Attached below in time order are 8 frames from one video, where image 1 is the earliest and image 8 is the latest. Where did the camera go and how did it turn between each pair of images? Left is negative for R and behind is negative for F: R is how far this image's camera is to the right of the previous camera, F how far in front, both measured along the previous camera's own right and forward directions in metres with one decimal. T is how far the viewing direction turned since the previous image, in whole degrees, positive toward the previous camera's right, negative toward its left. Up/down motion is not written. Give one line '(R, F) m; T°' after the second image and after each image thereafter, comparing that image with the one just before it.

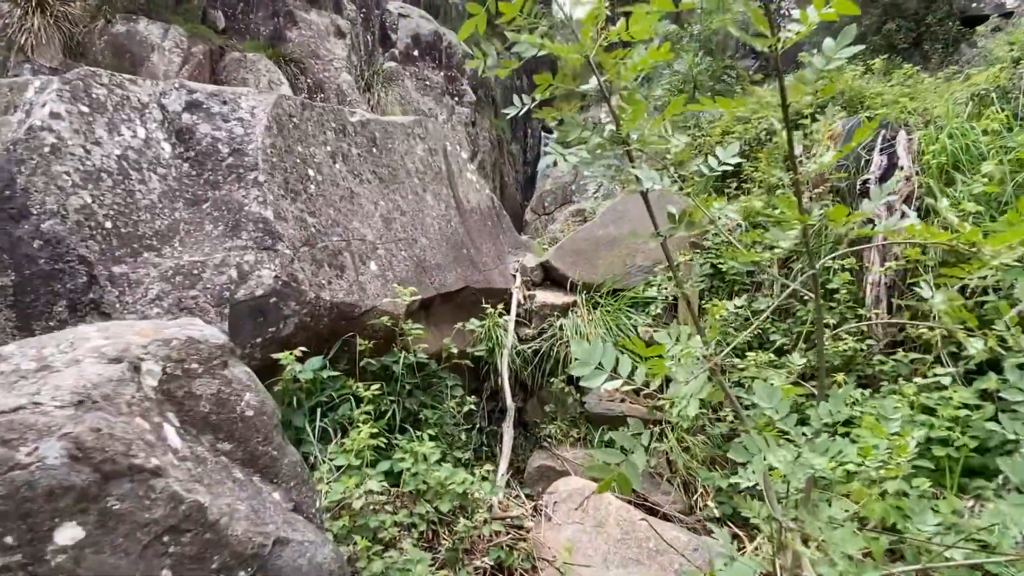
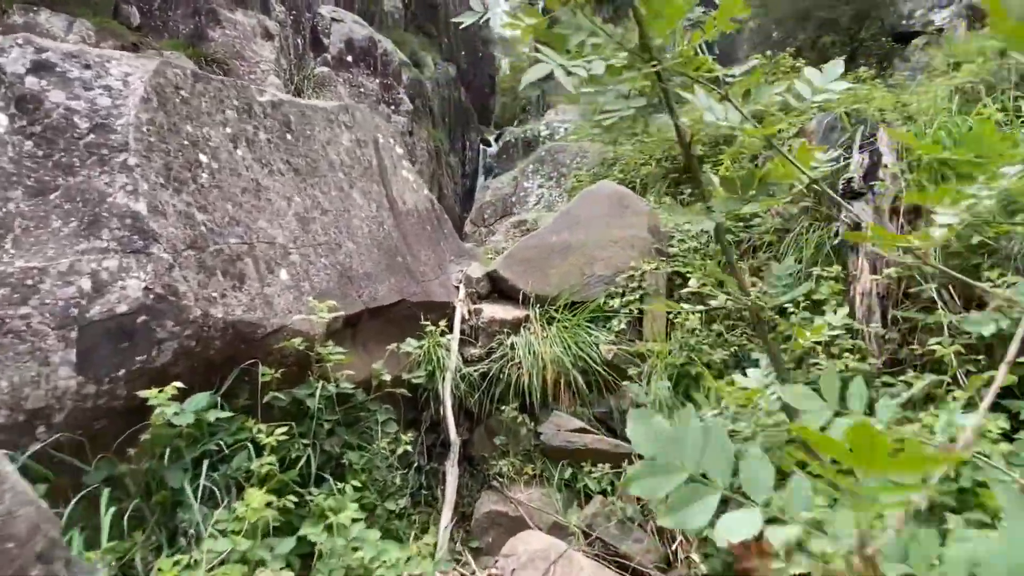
(0.0, +0.5) m; +6°
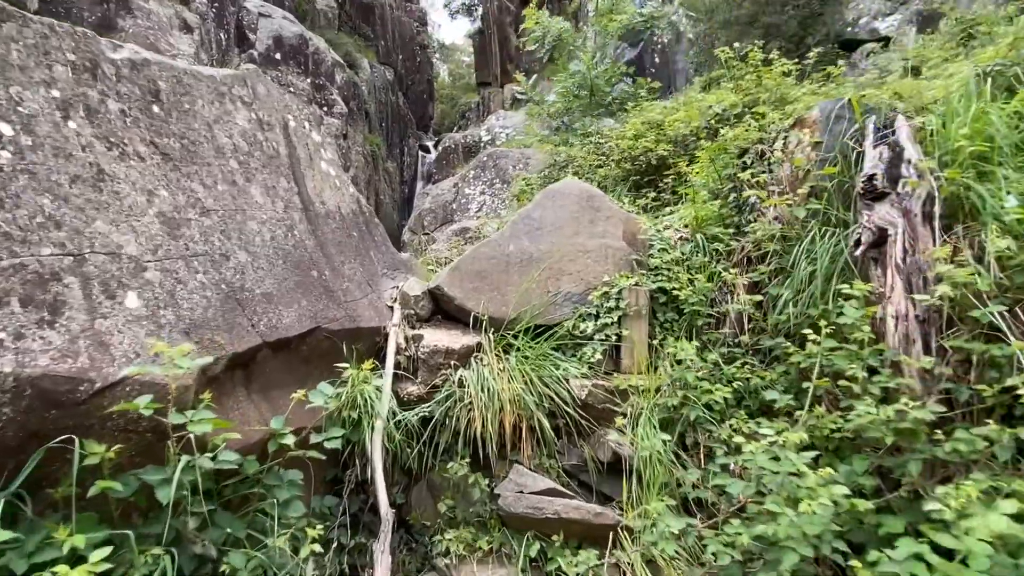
(0.0, +0.6) m; +5°
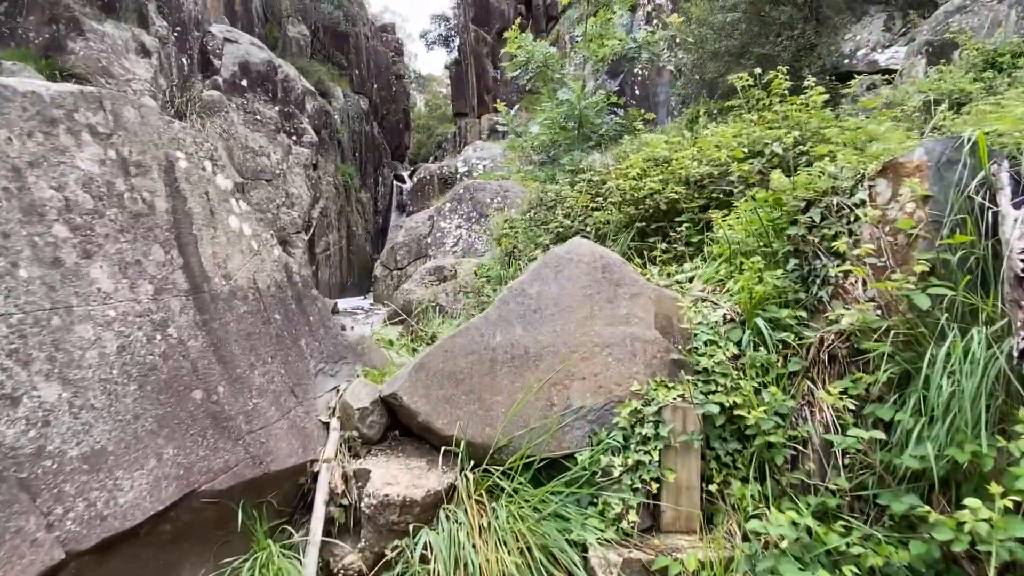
(0.0, +0.8) m; +2°
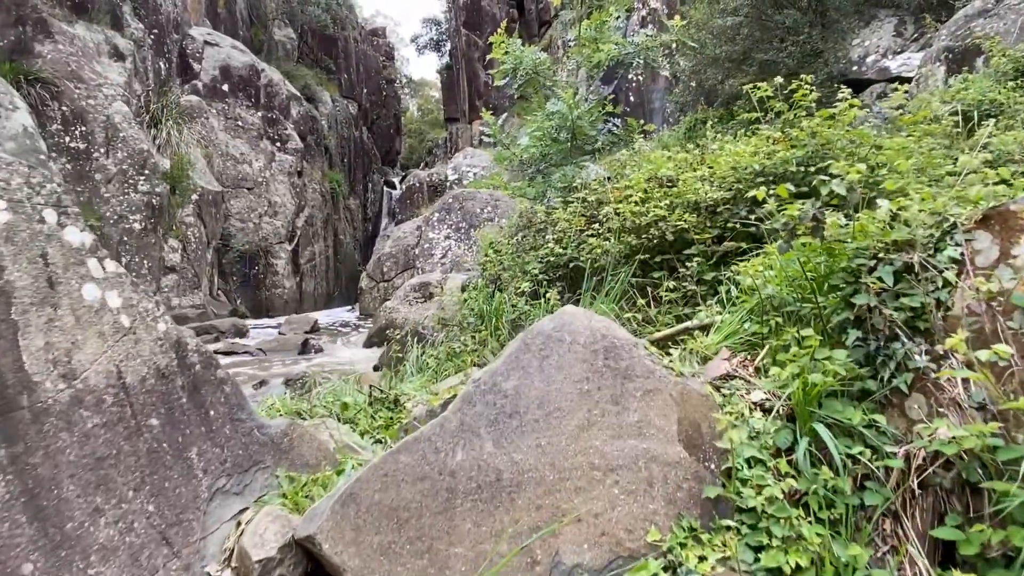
(+0.1, +0.5) m; +1°
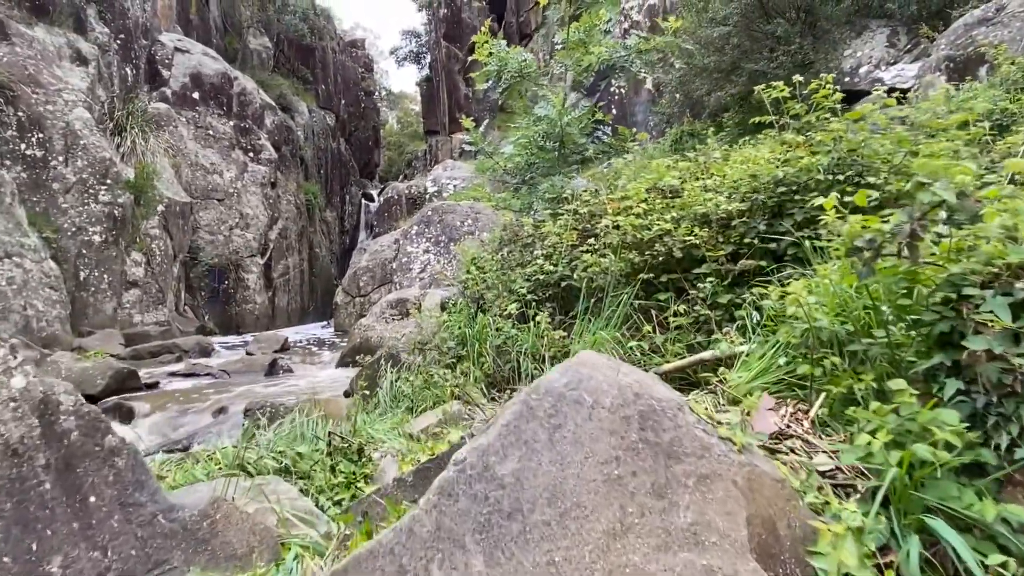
(0.0, +0.4) m; +2°
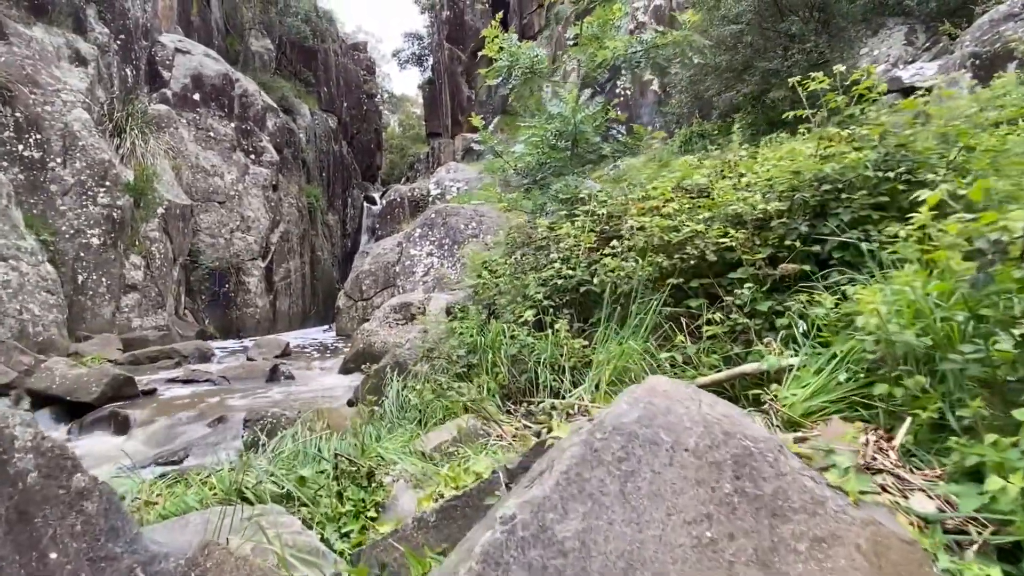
(-0.1, +0.2) m; 0°
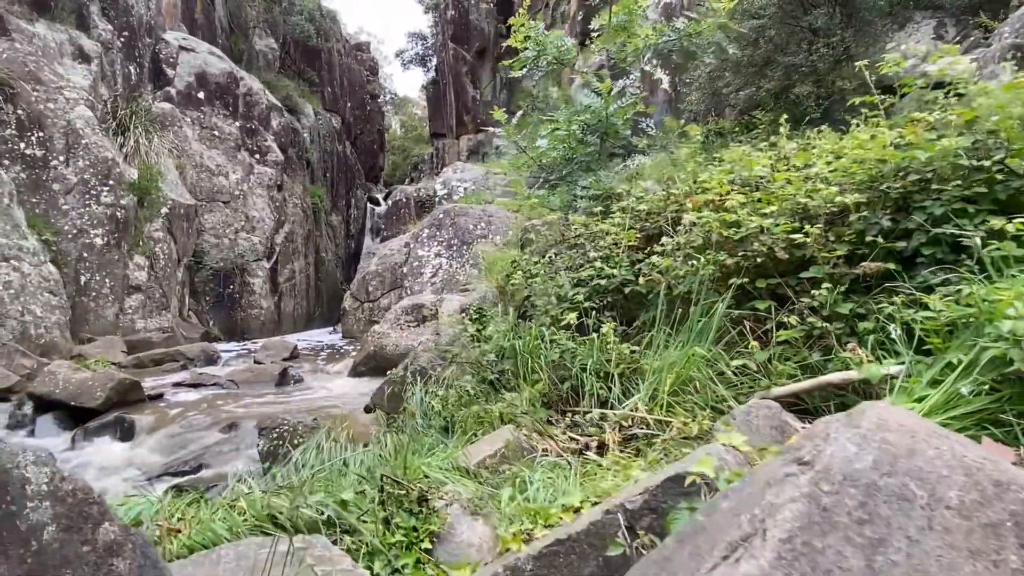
(-0.2, +0.2) m; 0°
